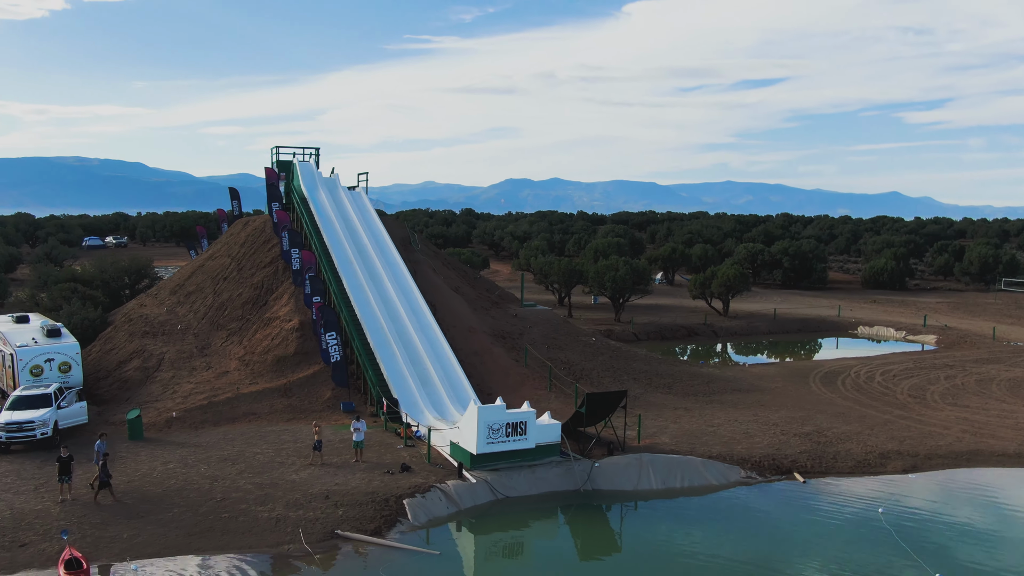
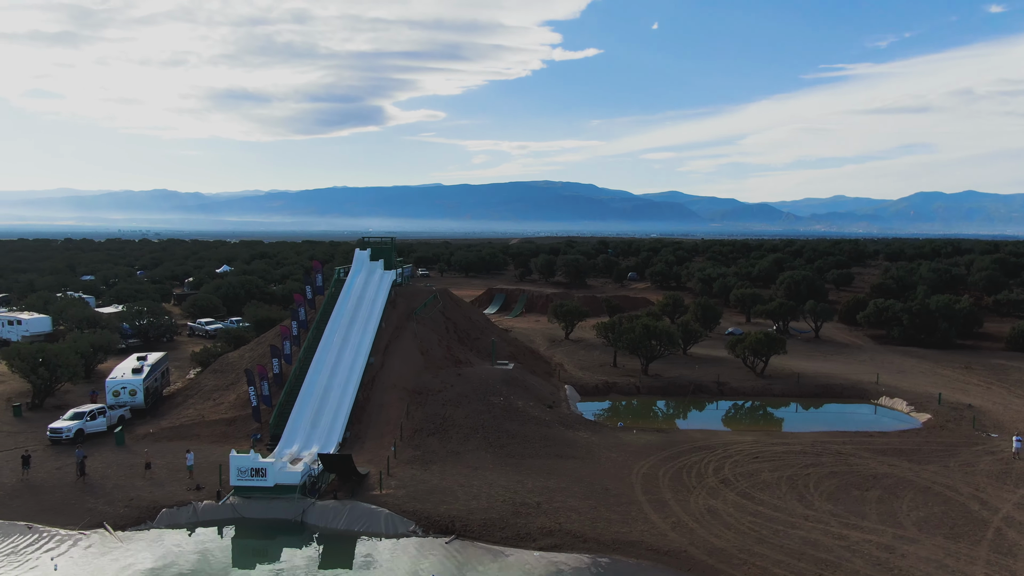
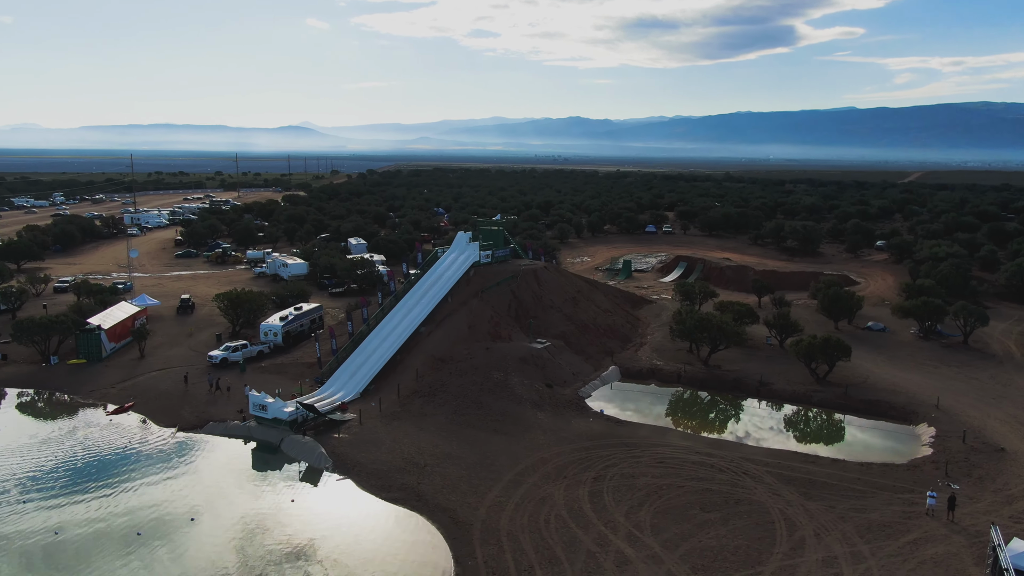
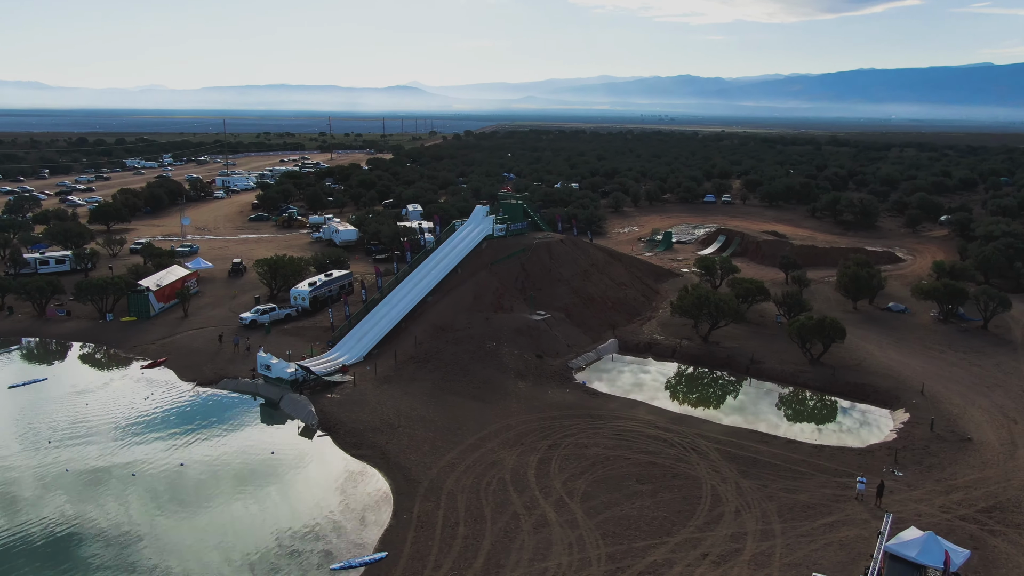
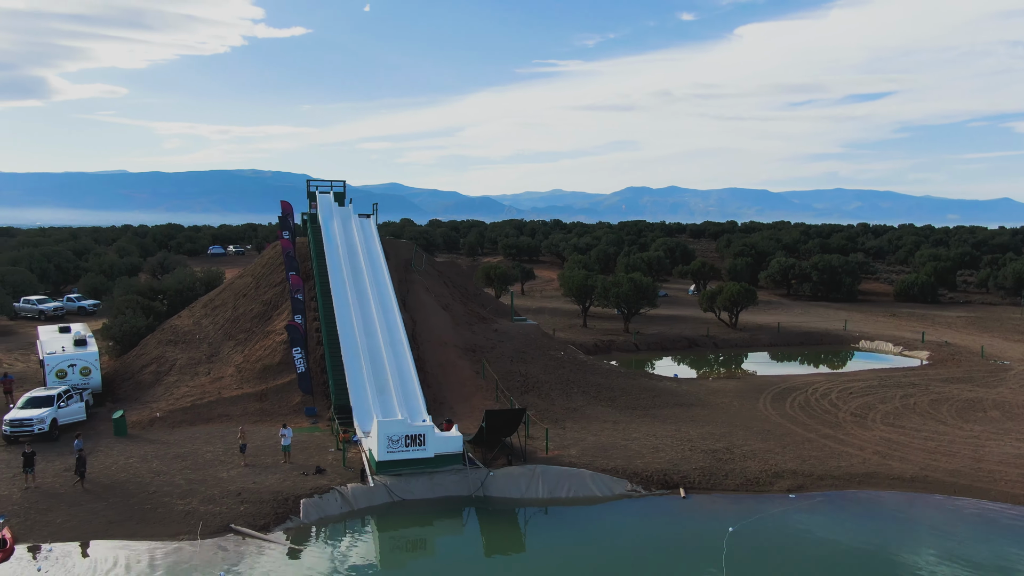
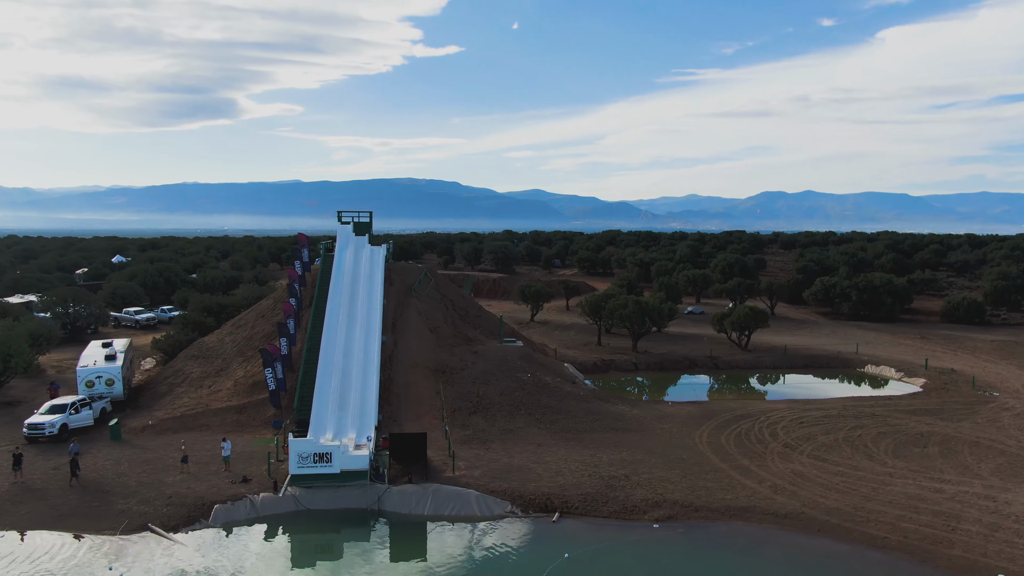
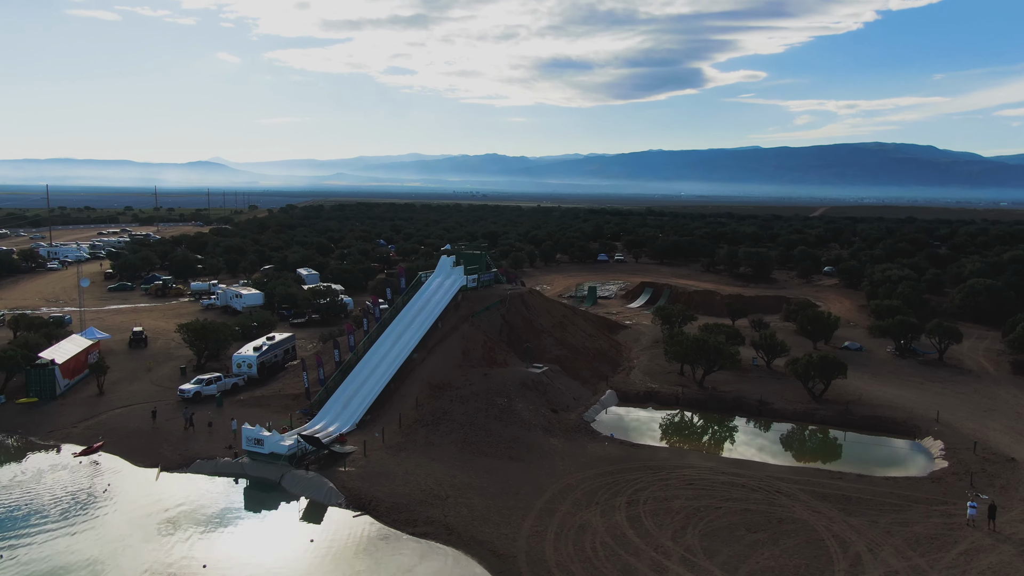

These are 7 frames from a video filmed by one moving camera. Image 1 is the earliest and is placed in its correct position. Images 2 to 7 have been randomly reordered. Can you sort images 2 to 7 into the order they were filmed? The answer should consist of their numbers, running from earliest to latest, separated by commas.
5, 6, 2, 7, 3, 4
